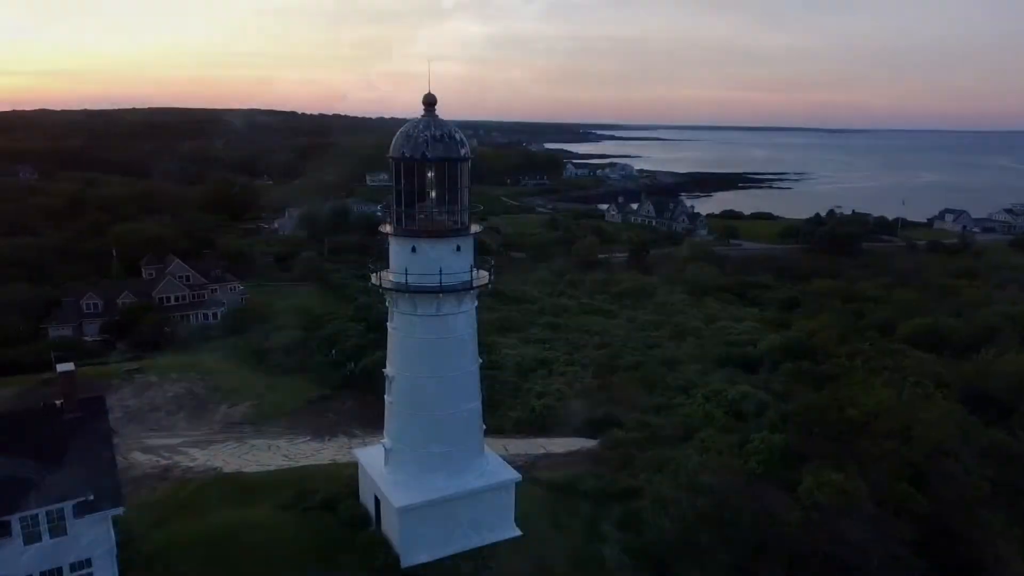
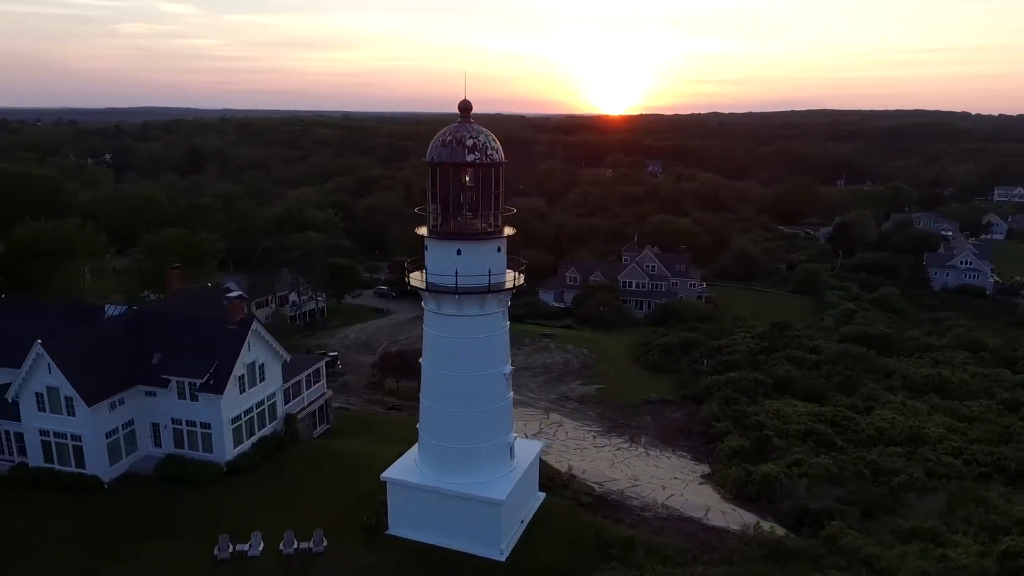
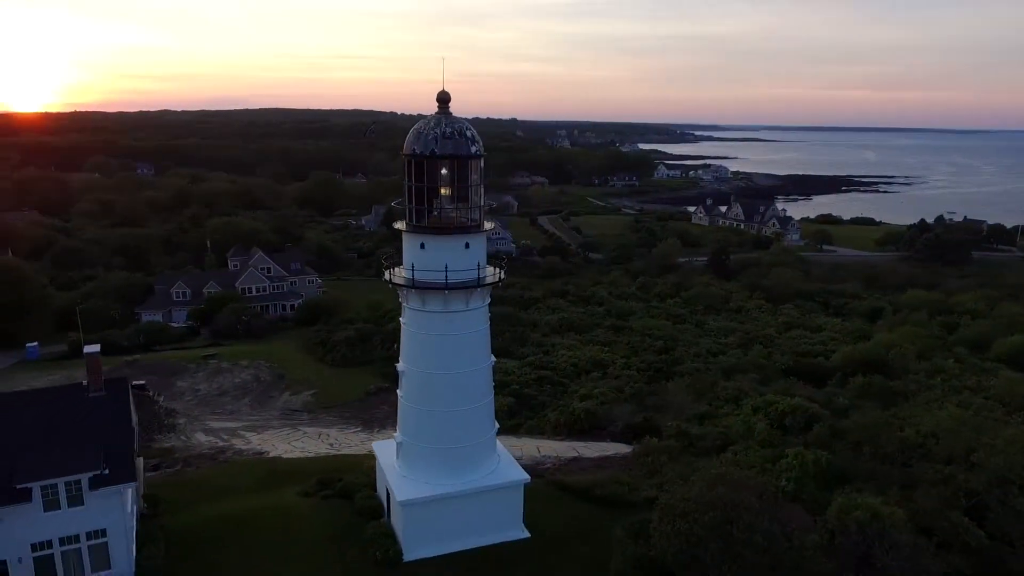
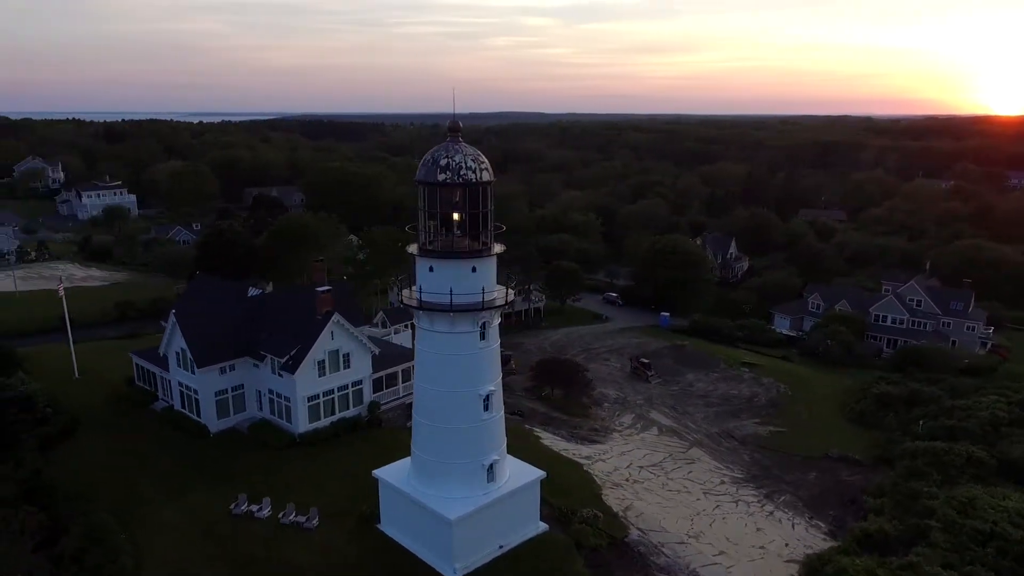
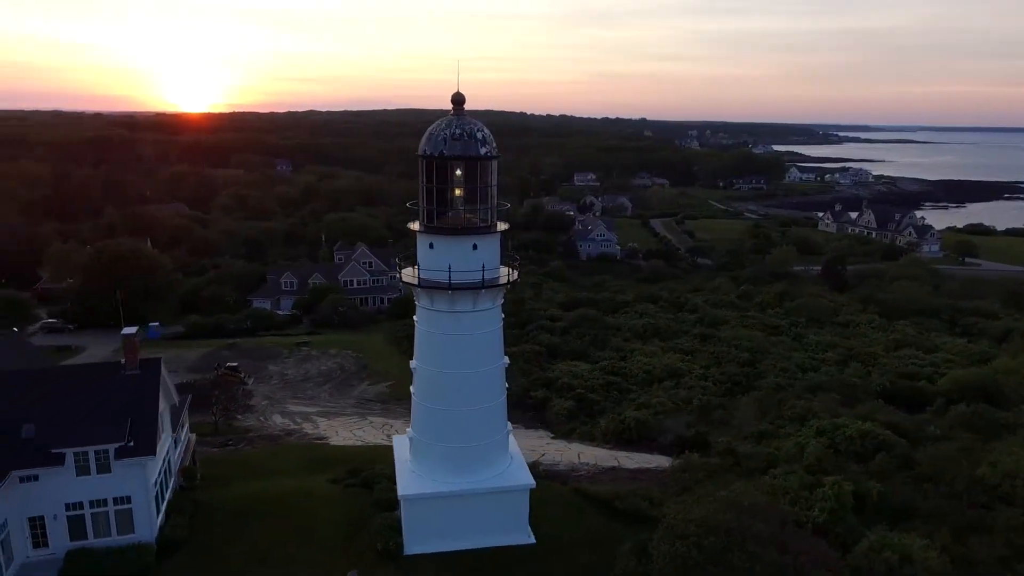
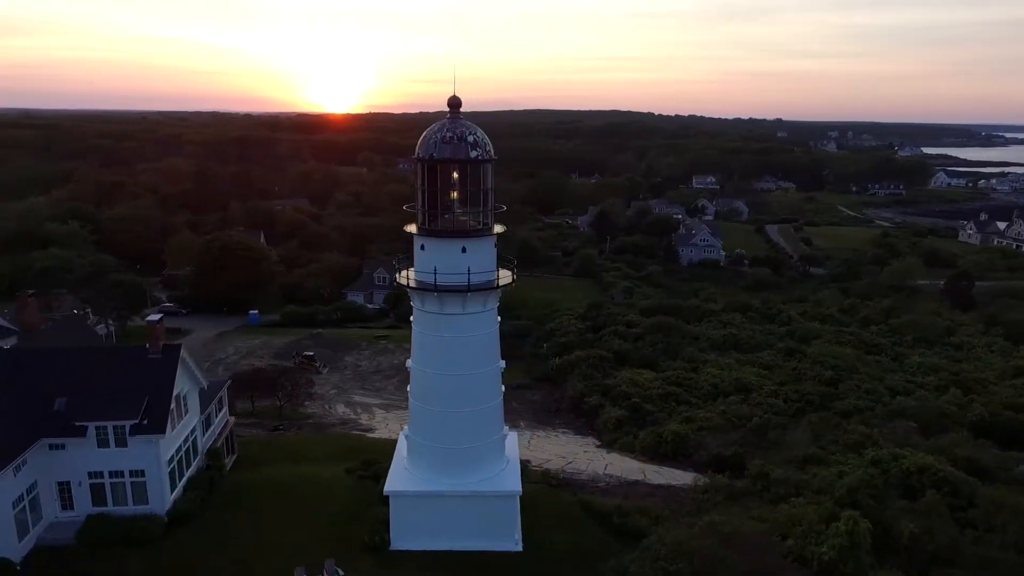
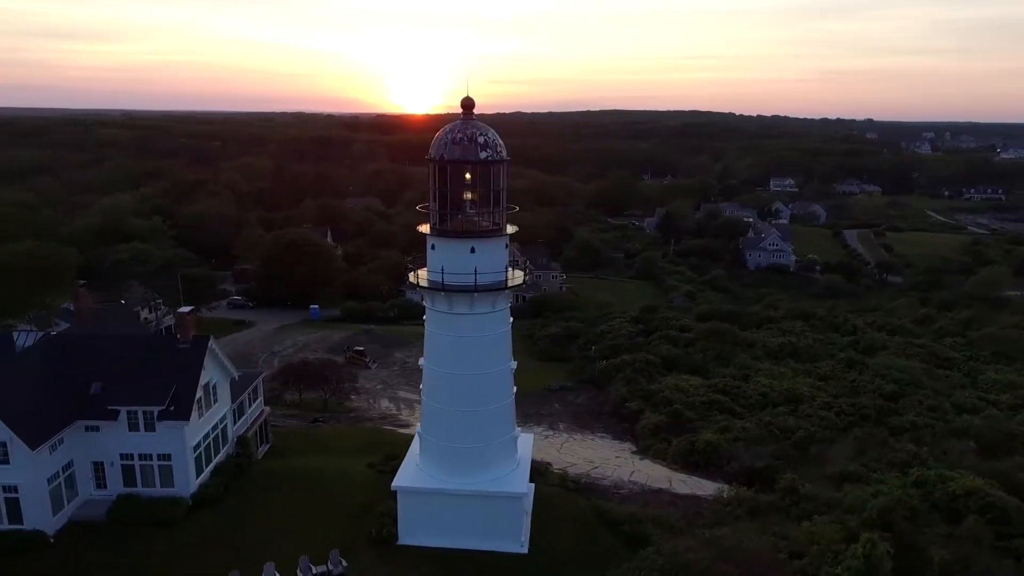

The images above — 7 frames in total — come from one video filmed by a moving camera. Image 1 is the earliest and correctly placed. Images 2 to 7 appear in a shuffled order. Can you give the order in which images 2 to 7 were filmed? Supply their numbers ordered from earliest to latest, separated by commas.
3, 5, 6, 7, 2, 4
